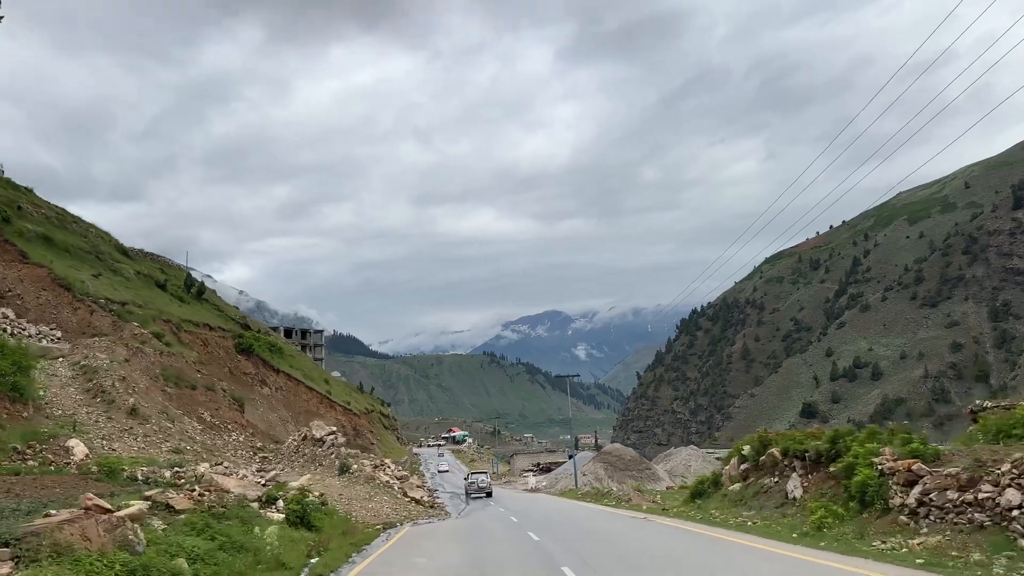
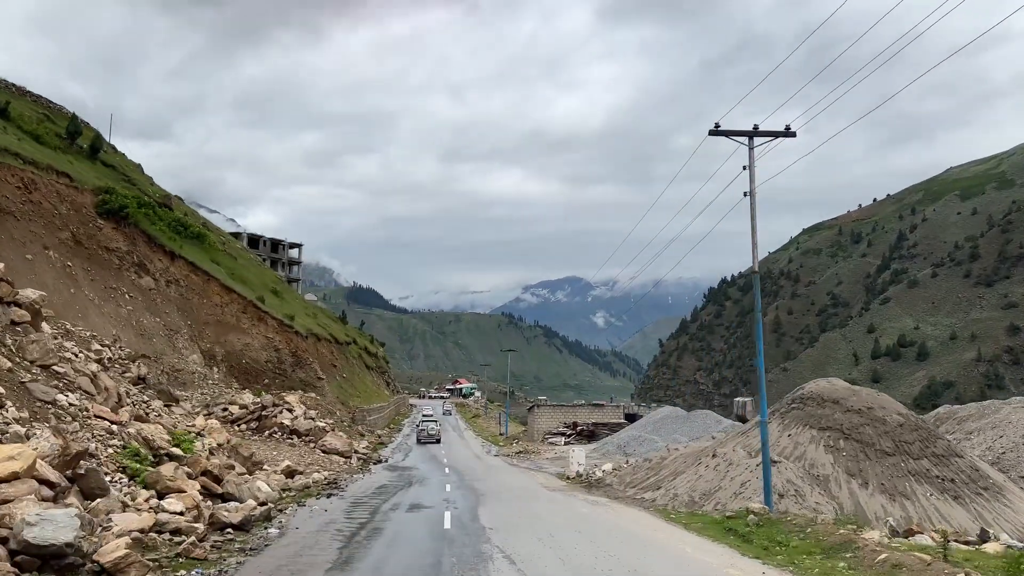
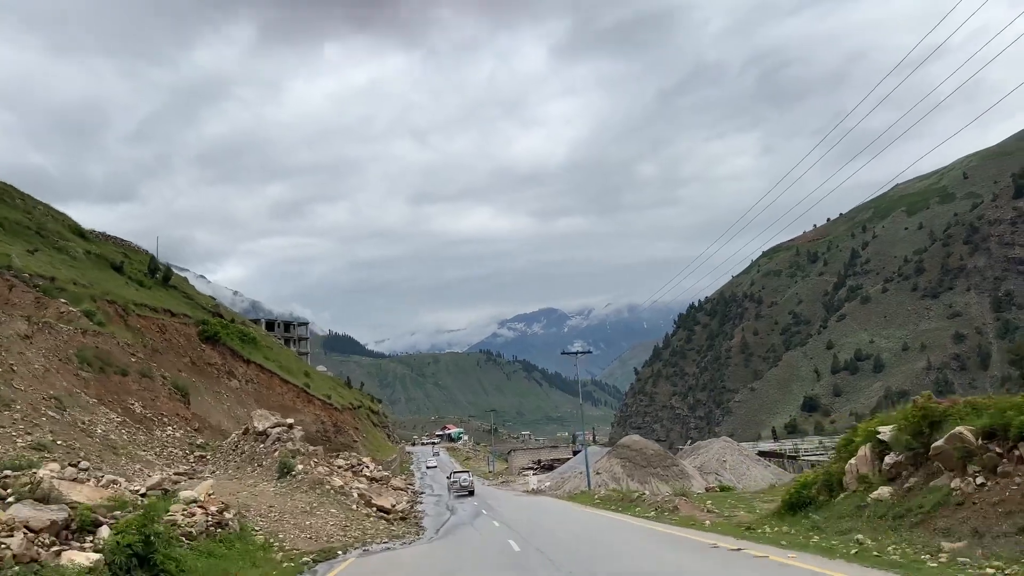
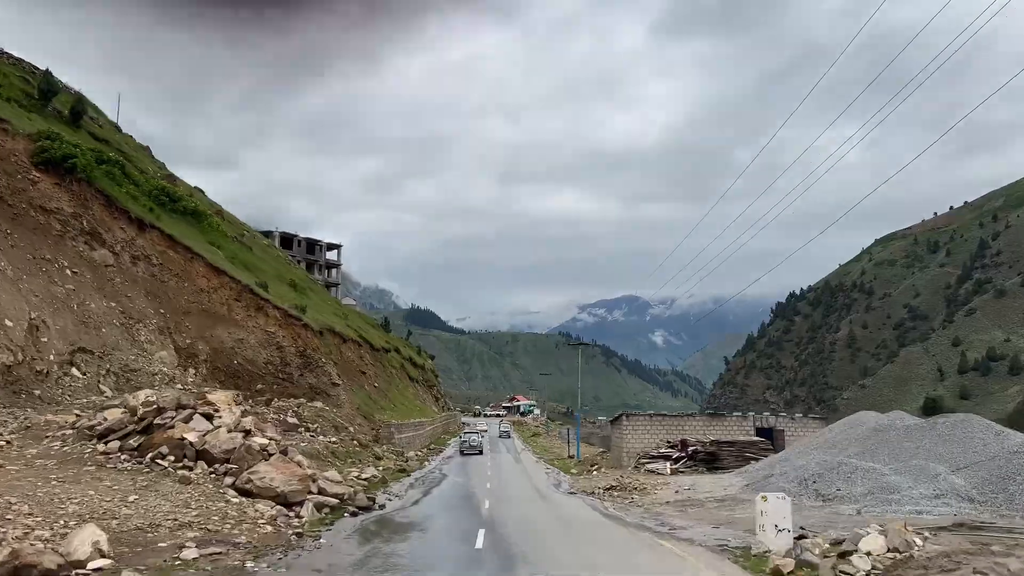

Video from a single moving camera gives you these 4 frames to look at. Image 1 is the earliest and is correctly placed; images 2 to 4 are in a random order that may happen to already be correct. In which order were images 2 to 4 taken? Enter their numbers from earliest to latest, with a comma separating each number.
3, 2, 4
